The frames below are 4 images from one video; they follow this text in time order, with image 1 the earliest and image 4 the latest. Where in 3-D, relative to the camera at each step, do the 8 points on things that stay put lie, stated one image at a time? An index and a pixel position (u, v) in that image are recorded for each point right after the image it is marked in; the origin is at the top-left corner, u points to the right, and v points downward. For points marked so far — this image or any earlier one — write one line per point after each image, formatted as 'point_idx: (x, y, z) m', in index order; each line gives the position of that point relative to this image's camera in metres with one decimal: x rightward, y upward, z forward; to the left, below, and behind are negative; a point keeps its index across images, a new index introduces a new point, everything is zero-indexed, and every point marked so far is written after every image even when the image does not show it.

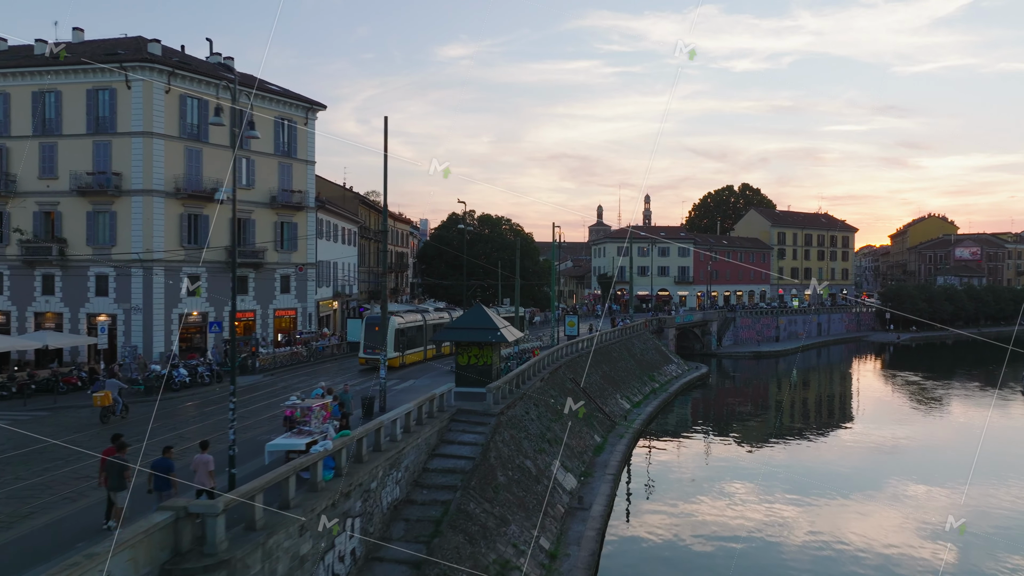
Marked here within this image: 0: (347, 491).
0: (-3.3, -4.1, +14.9) m
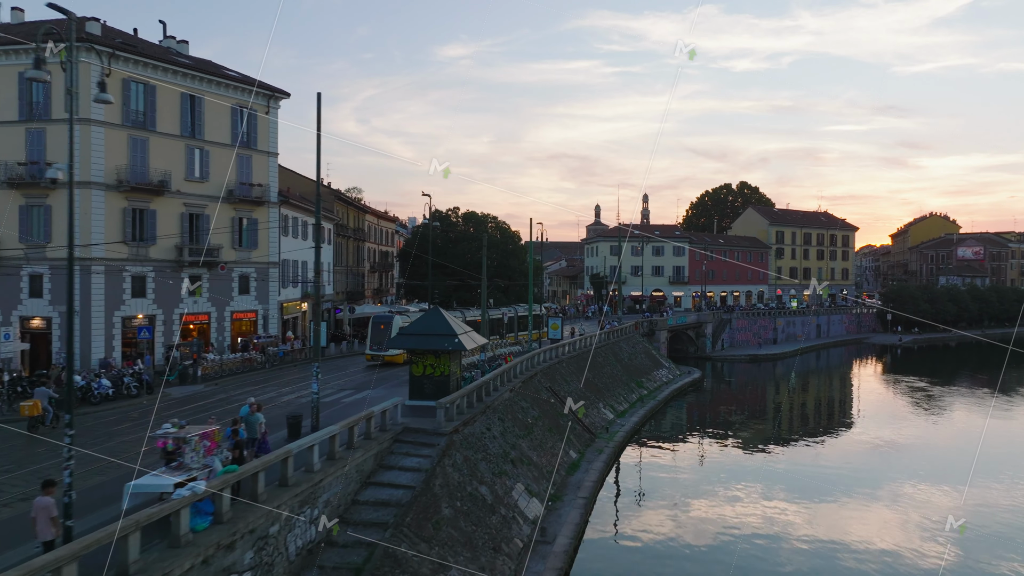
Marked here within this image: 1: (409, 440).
0: (-4.6, -4.1, +12.0) m
1: (-2.8, -4.1, +20.0) m
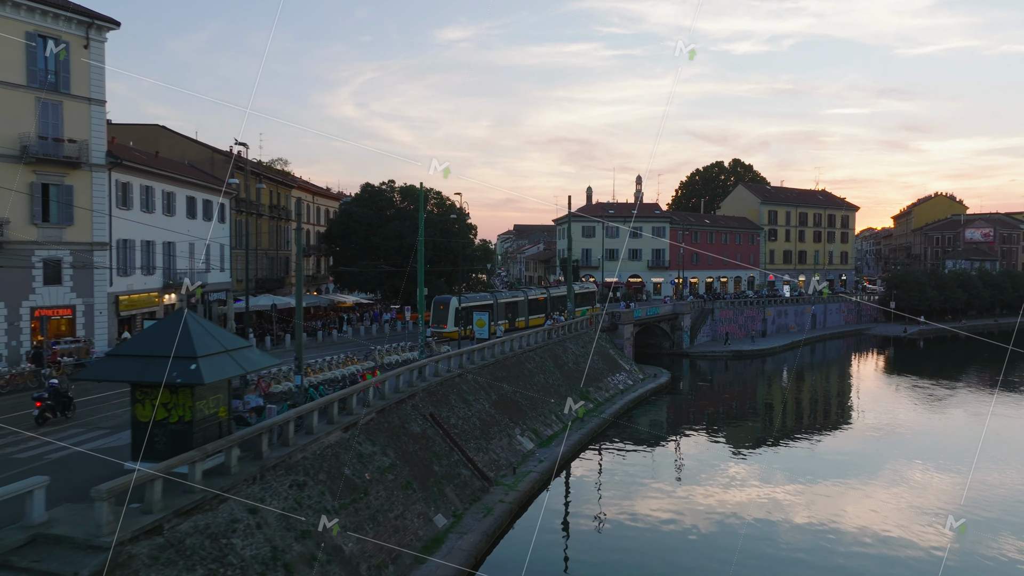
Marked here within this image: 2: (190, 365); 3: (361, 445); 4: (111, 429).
0: (-8.9, -4.2, +2.7) m
1: (-7.1, -4.0, +10.7) m
2: (-6.2, -1.5, +14.4) m
3: (-4.0, -4.2, +19.6) m
4: (-10.3, -3.6, +19.2) m
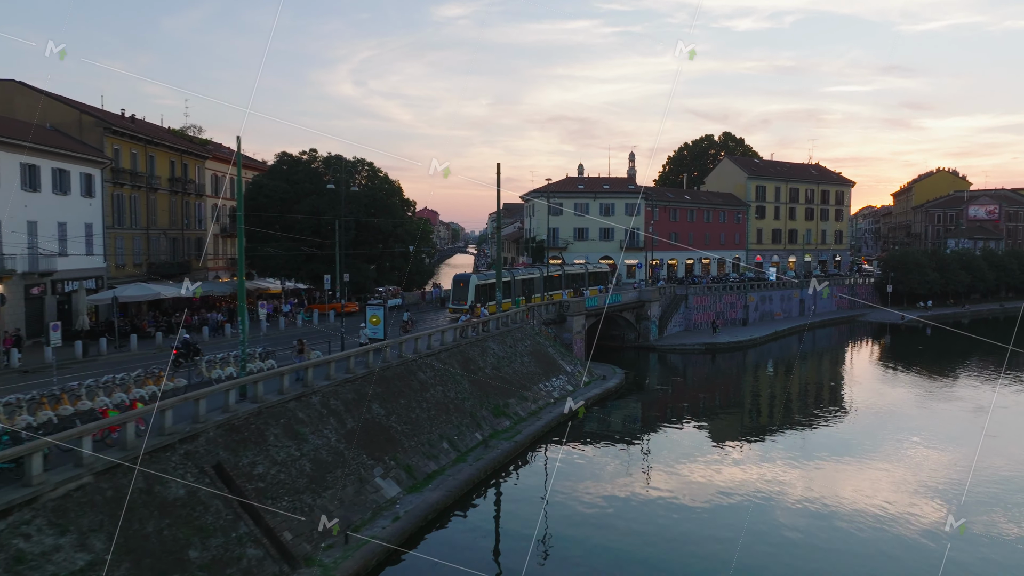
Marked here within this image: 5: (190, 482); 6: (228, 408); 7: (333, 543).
0: (-12.9, -4.7, -4.5) m
1: (-11.1, -4.3, +3.5) m
2: (-10.2, -1.6, +7.1) m
3: (-8.0, -4.2, +12.4) m
4: (-14.4, -3.6, +11.9) m
5: (-6.9, -4.1, +16.0) m
6: (-7.2, -3.0, +18.5) m
7: (-4.2, -6.1, +17.7) m
